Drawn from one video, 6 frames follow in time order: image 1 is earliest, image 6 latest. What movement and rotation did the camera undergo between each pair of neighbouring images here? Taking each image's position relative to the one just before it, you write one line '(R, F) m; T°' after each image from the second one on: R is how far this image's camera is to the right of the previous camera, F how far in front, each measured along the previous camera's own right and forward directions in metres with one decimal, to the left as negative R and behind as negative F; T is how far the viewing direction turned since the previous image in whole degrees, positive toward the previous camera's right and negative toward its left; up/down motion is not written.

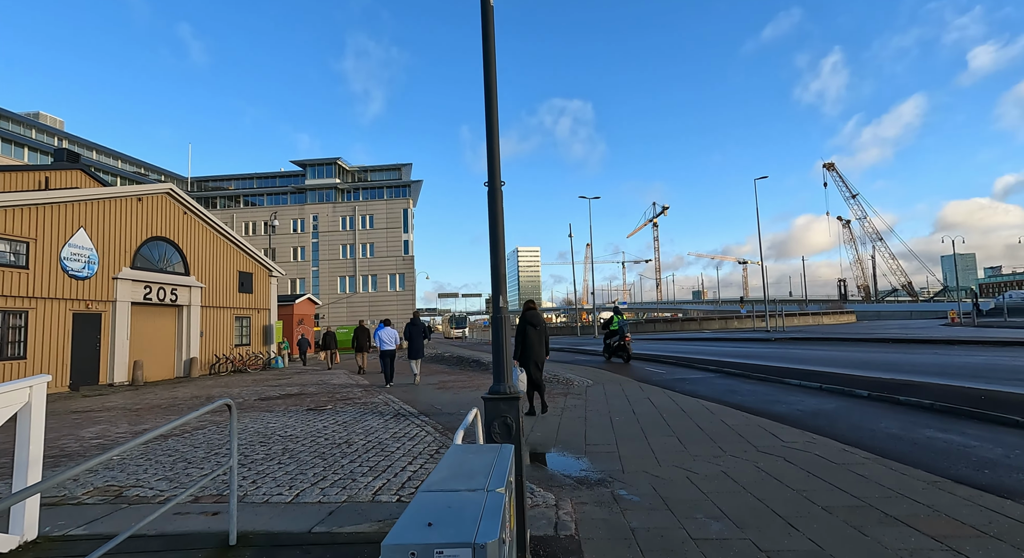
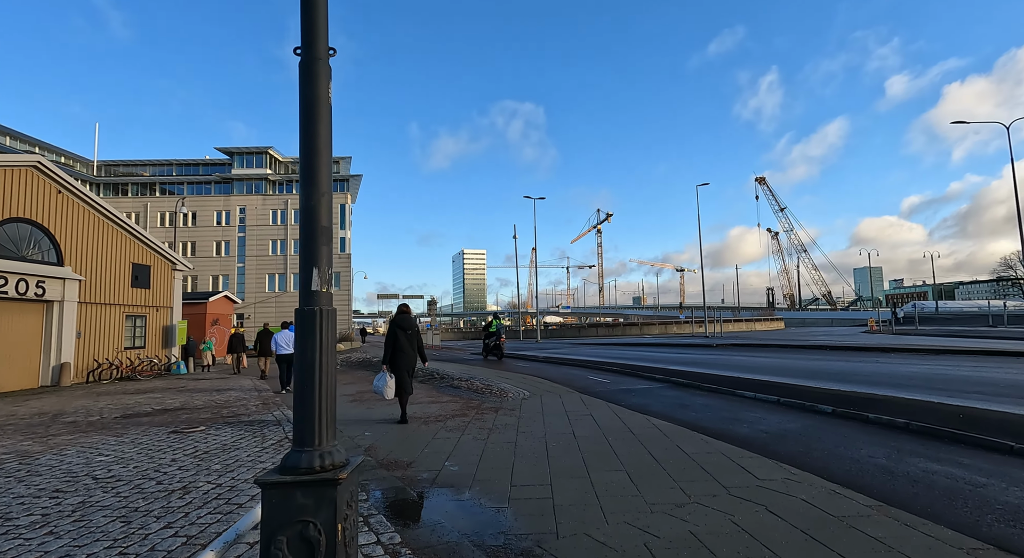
(+0.4, +1.5) m; +6°
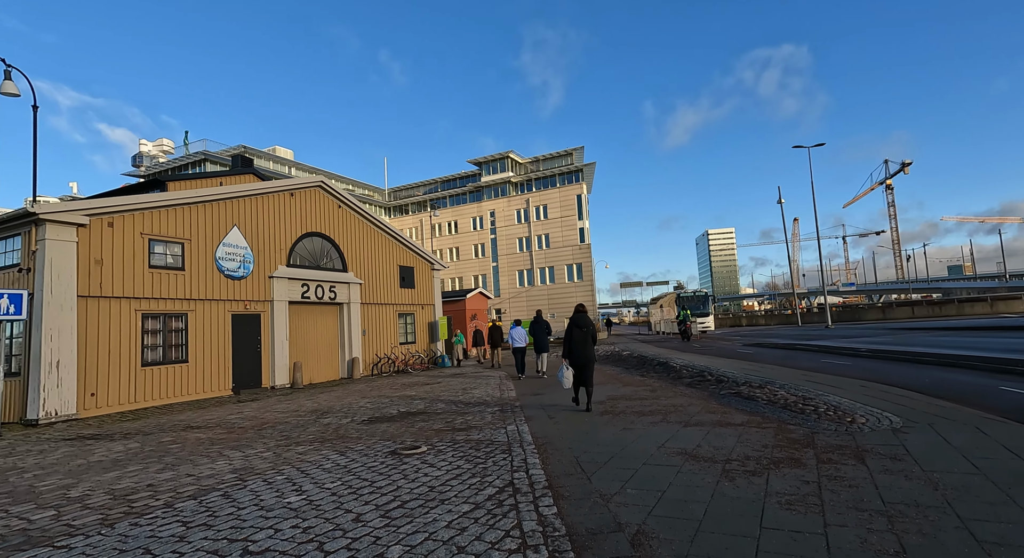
(-0.9, +2.9) m; -27°
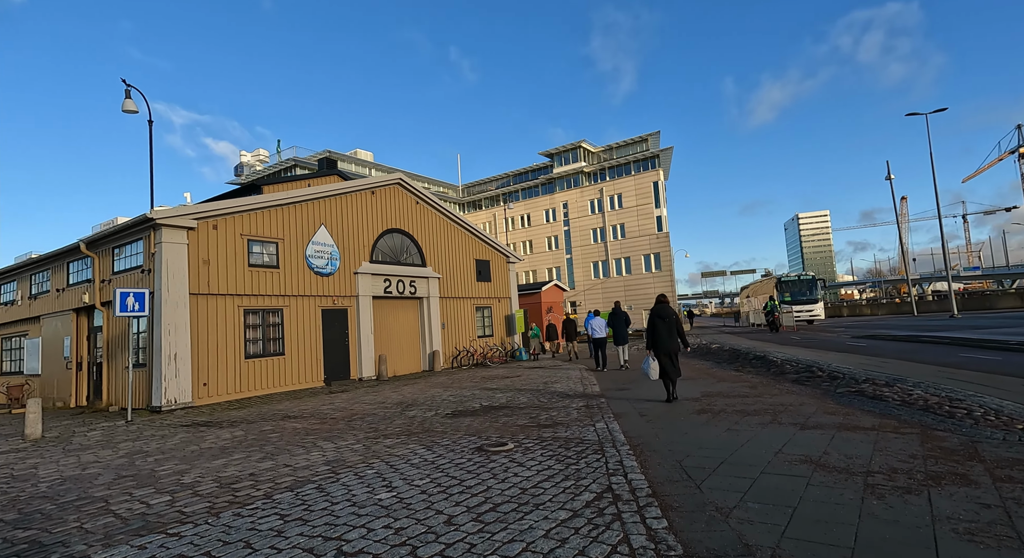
(-0.2, +0.4) m; -8°
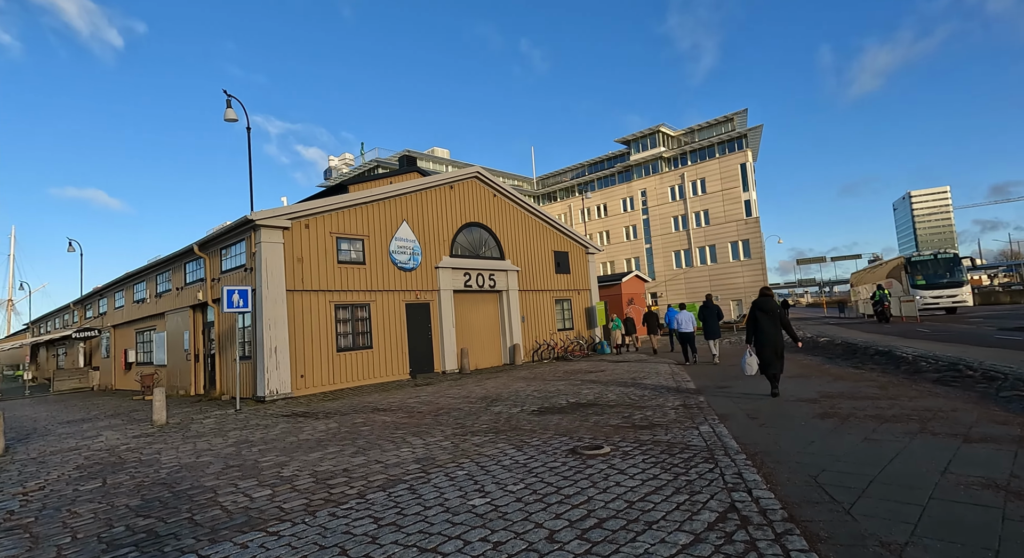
(-0.2, +0.4) m; -9°
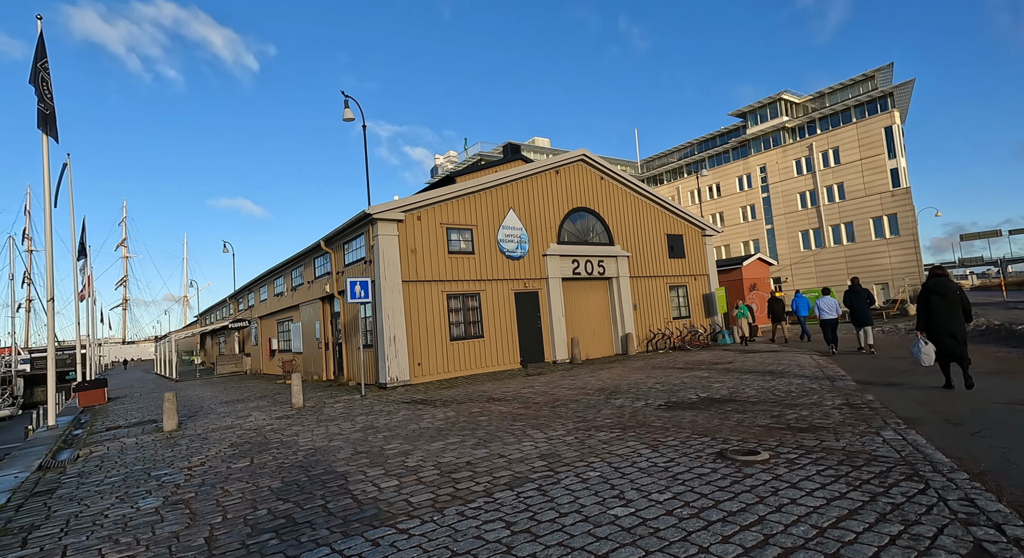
(-0.3, +0.6) m; -12°
